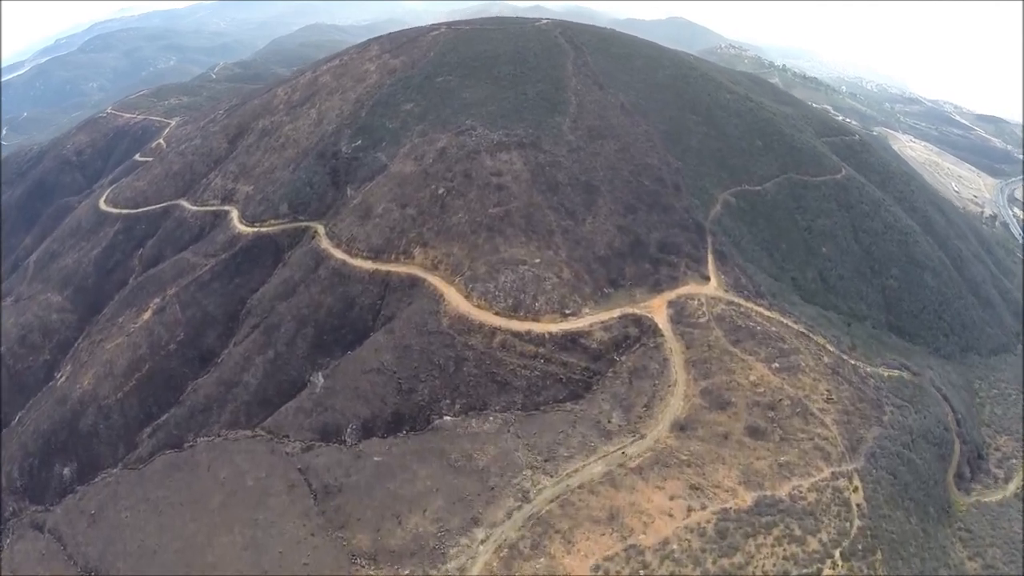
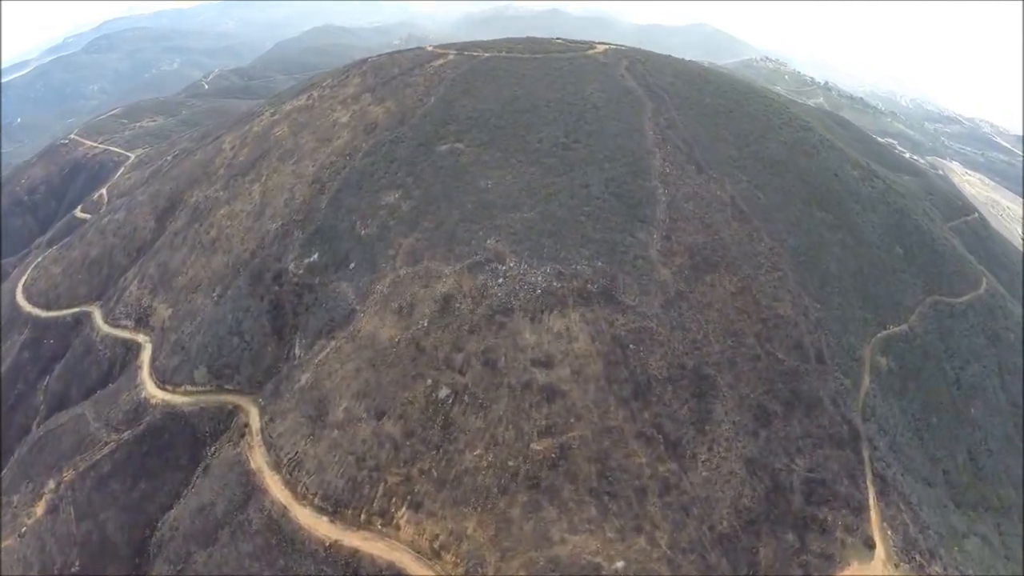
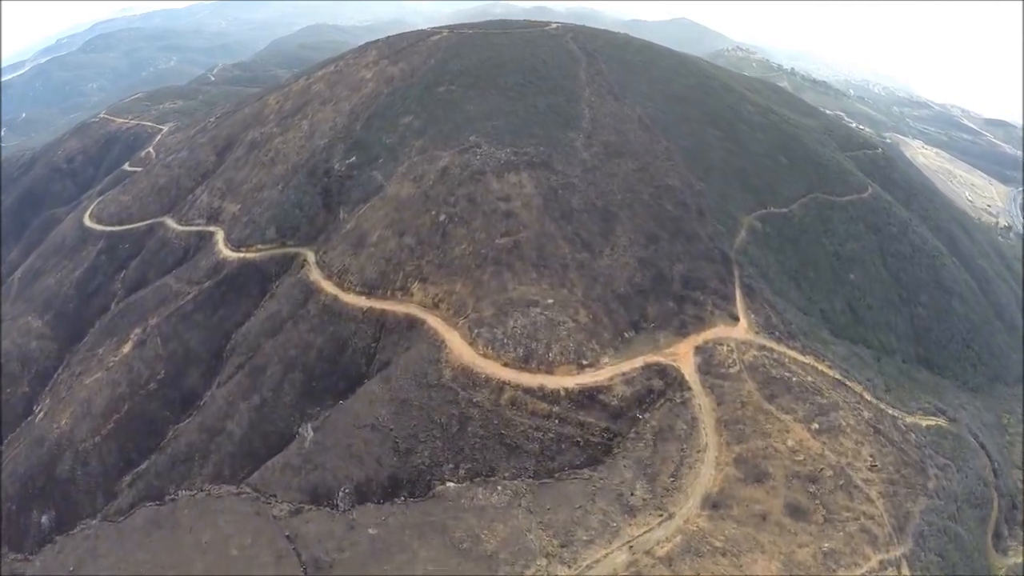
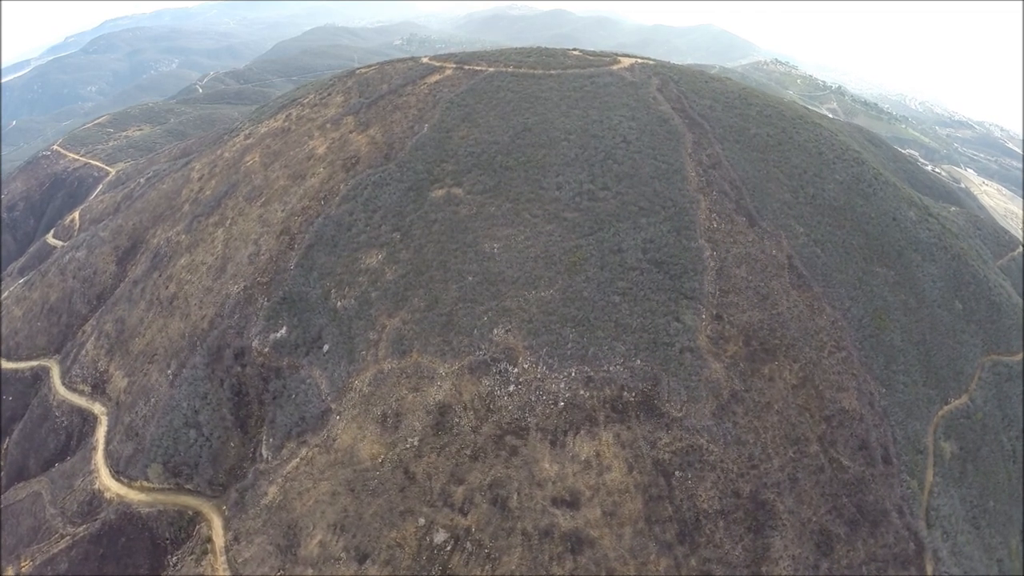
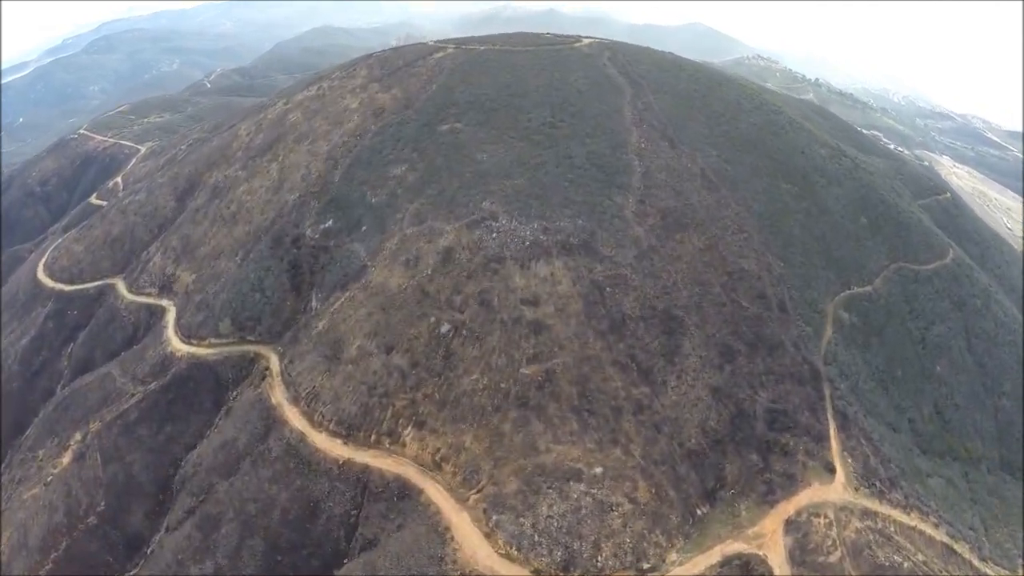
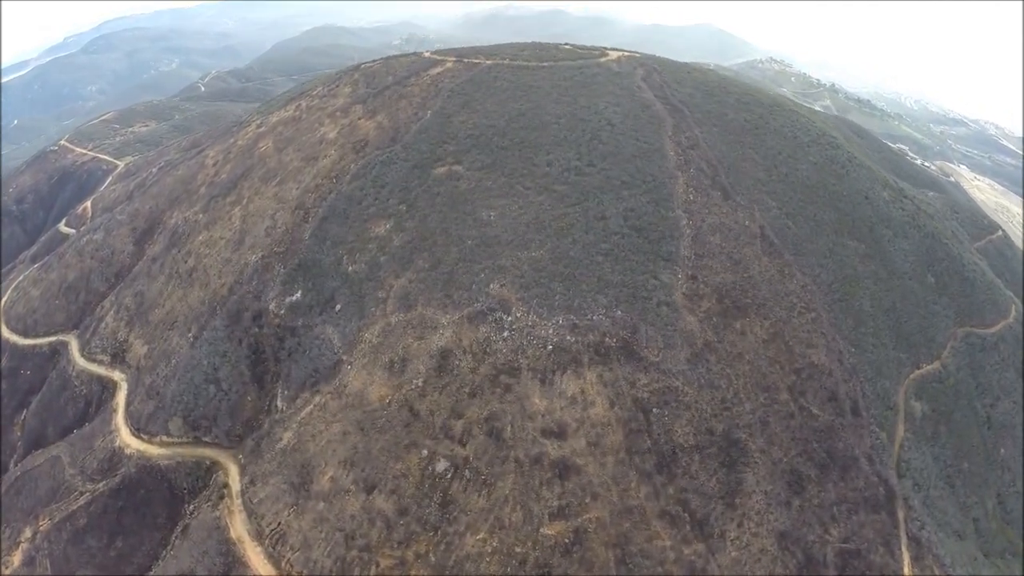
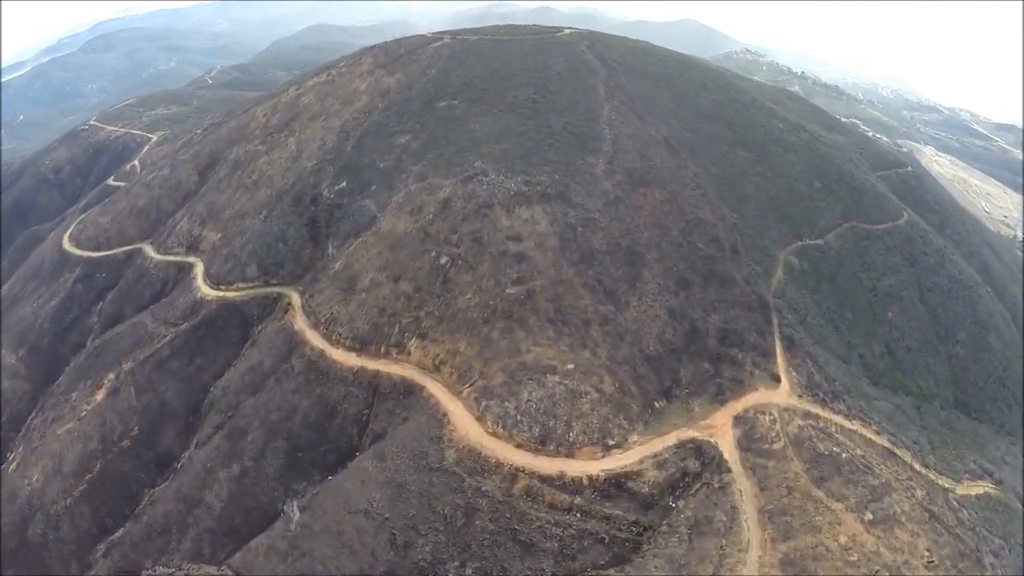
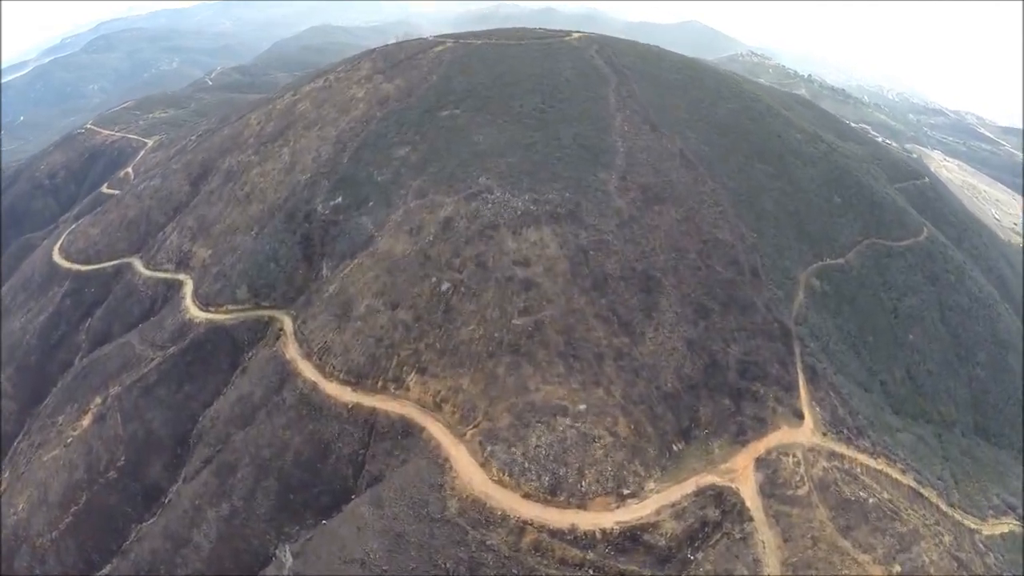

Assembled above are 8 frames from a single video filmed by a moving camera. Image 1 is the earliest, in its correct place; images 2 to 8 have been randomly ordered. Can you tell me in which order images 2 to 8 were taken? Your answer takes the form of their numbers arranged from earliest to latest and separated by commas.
3, 7, 8, 5, 2, 6, 4
